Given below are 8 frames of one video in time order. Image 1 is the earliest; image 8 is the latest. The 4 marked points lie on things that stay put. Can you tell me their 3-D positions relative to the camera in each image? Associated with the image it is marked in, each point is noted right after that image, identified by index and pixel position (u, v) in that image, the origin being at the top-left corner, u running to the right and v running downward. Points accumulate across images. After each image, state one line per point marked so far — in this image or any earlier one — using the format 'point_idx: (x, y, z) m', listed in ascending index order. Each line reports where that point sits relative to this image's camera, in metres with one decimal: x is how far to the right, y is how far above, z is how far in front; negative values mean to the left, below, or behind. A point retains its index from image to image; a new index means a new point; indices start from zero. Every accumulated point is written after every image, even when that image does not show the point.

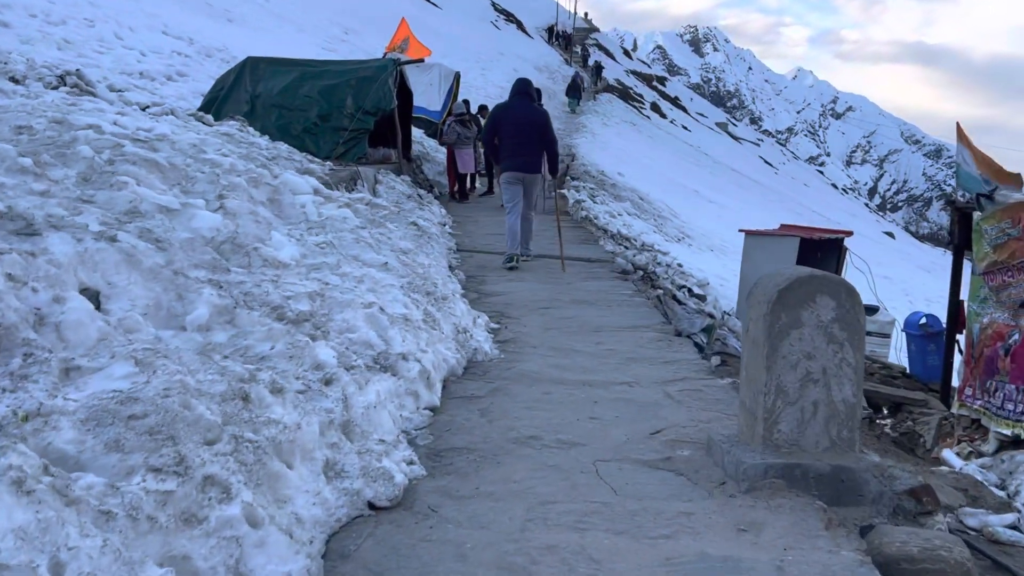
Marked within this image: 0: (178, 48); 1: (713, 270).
0: (-5.2, +3.7, +14.2) m
1: (+3.0, +0.3, +13.6) m
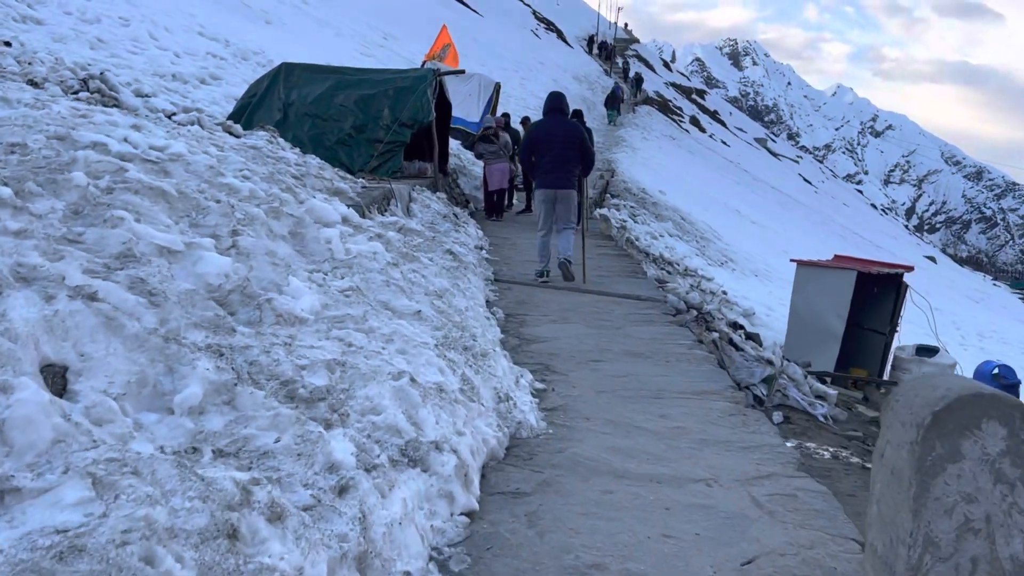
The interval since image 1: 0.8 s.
0: (-4.6, +3.6, +13.9) m
1: (+3.5, -0.1, +13.0) m
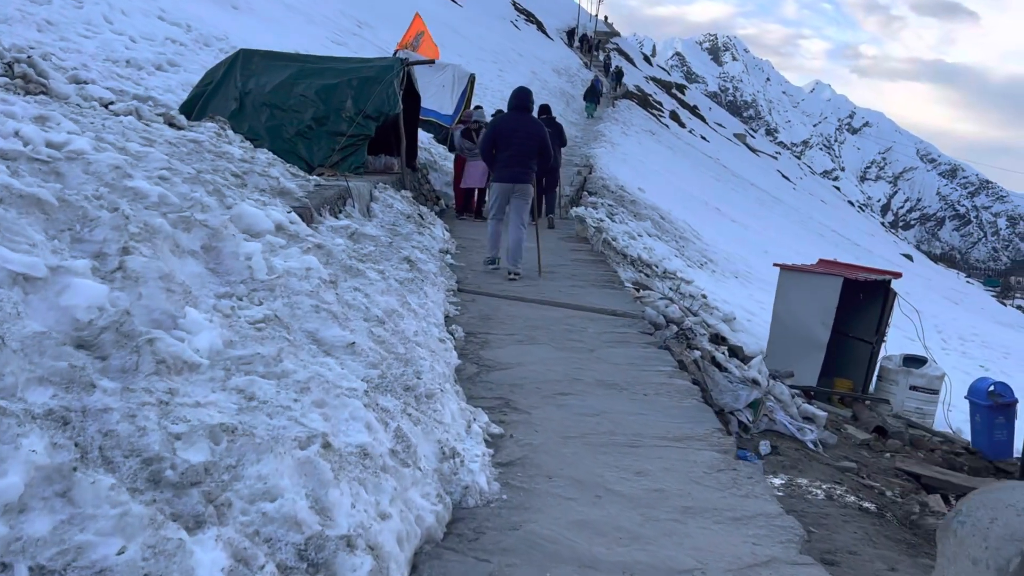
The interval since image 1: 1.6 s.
0: (-4.9, +3.7, +13.2) m
1: (+3.1, -0.2, +12.6) m
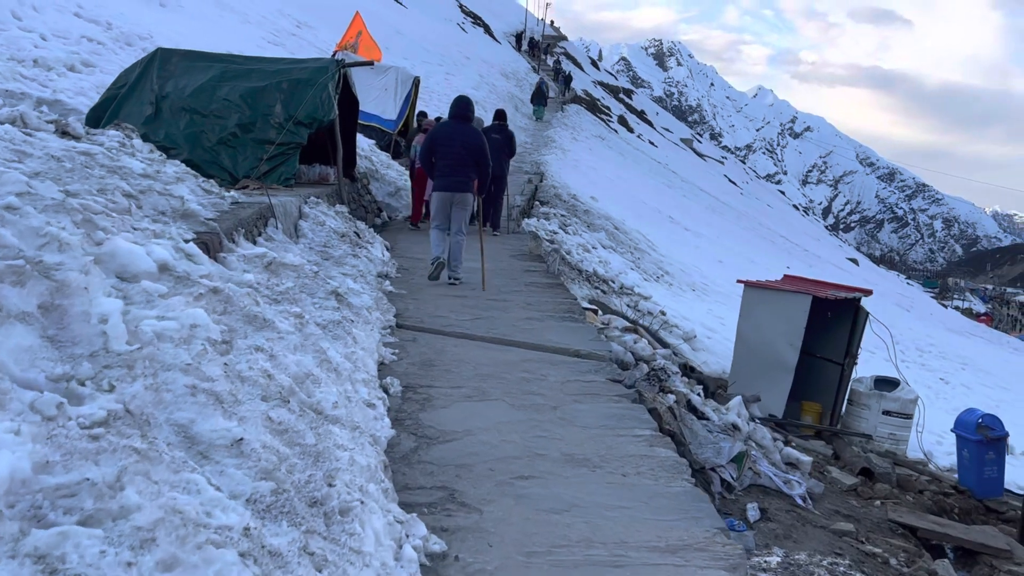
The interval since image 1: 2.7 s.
0: (-5.7, +3.4, +12.2) m
1: (+2.4, -0.4, +12.0) m
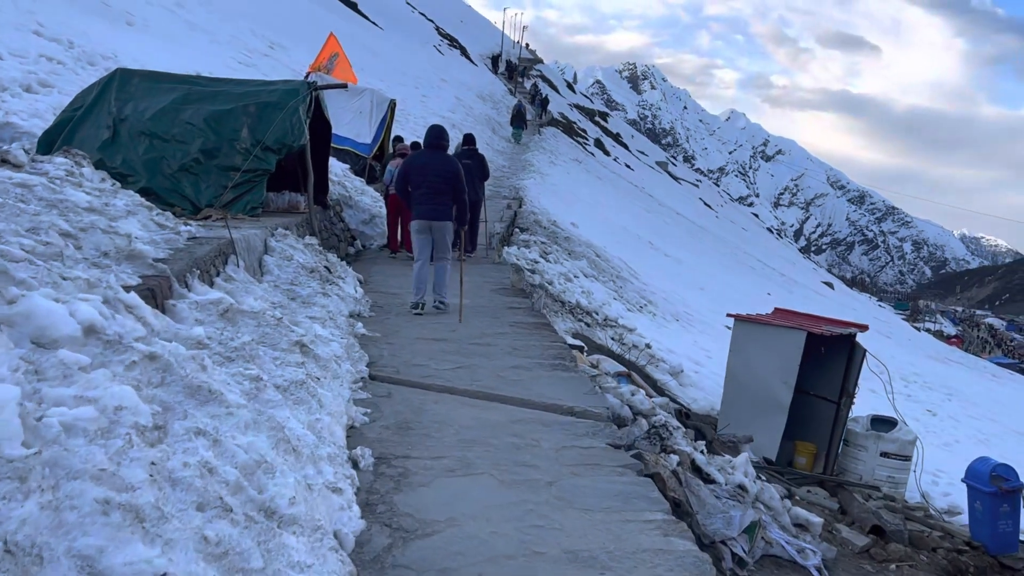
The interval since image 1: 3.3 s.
0: (-5.9, +3.0, +11.7) m
1: (+2.2, -0.8, +11.6) m
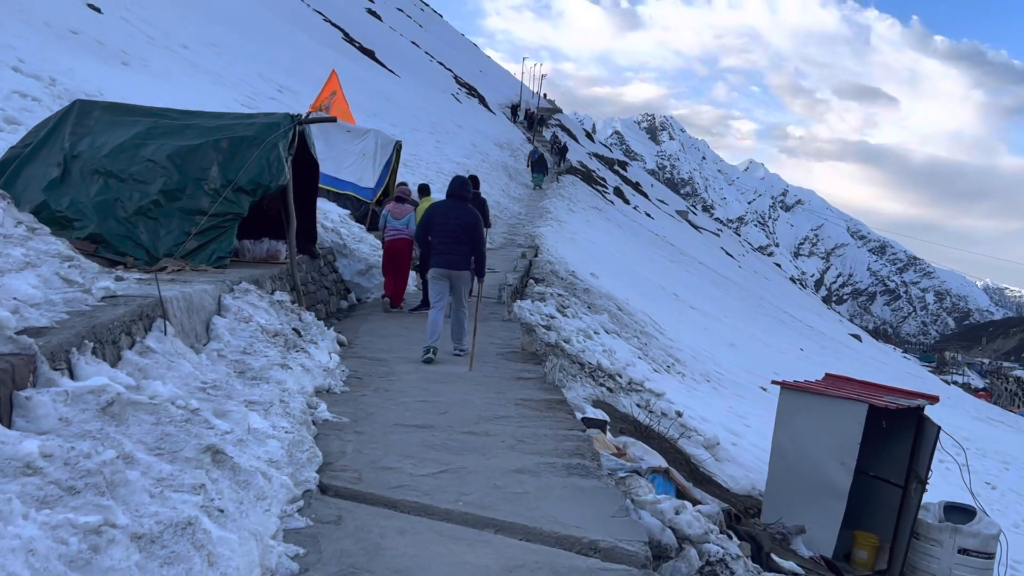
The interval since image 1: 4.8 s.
0: (-5.8, +2.4, +10.8) m
1: (+2.3, -1.5, +10.3) m
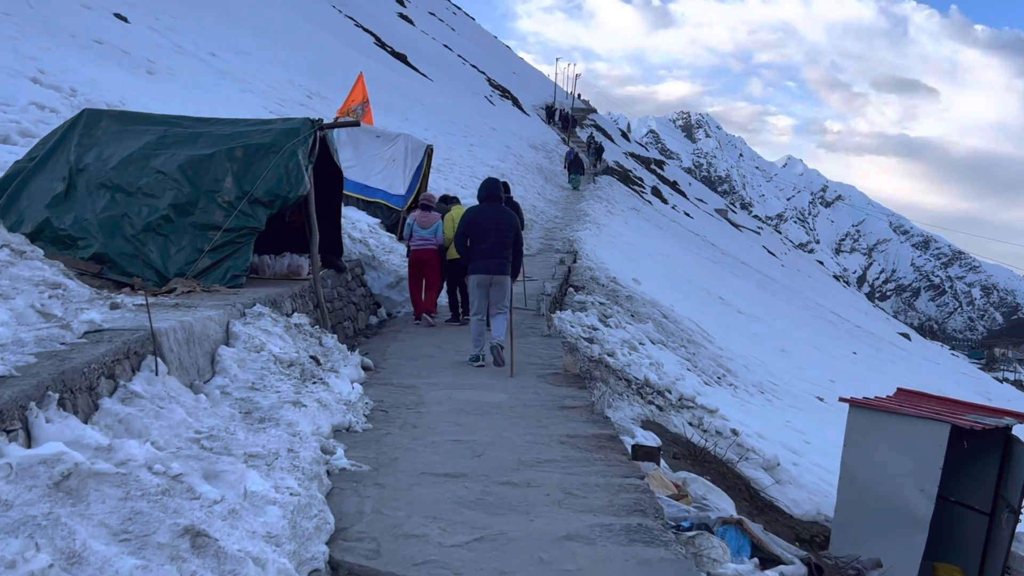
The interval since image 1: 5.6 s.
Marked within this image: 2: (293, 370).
0: (-5.3, +2.2, +10.4) m
1: (+2.8, -1.5, +9.6) m
2: (-1.1, -0.4, +4.6) m
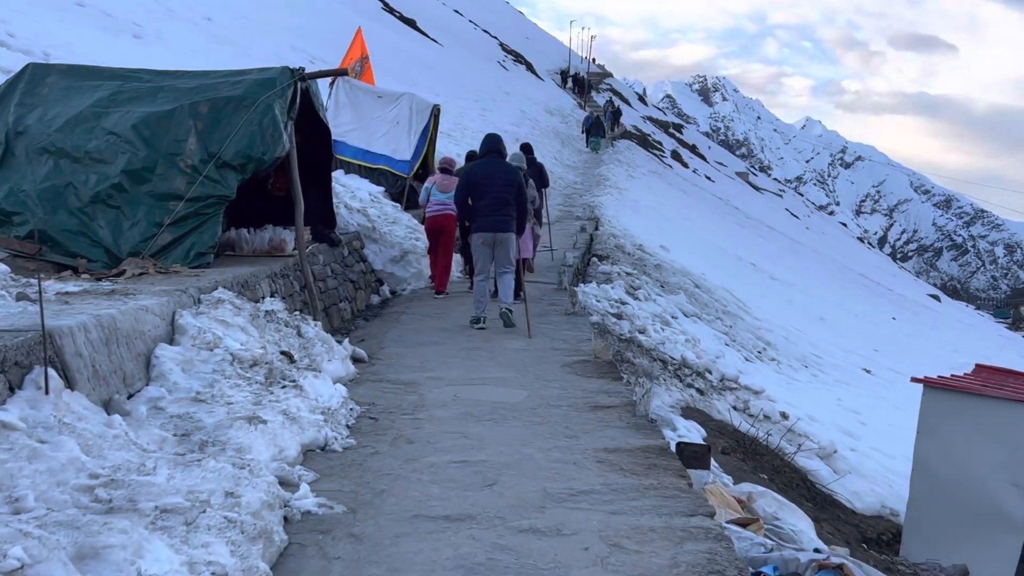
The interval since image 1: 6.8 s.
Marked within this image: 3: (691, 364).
0: (-5.2, +2.3, +9.5) m
1: (+3.0, -1.2, +8.6) m
2: (-1.0, -0.3, +3.6) m
3: (+1.5, -0.7, +7.8) m
